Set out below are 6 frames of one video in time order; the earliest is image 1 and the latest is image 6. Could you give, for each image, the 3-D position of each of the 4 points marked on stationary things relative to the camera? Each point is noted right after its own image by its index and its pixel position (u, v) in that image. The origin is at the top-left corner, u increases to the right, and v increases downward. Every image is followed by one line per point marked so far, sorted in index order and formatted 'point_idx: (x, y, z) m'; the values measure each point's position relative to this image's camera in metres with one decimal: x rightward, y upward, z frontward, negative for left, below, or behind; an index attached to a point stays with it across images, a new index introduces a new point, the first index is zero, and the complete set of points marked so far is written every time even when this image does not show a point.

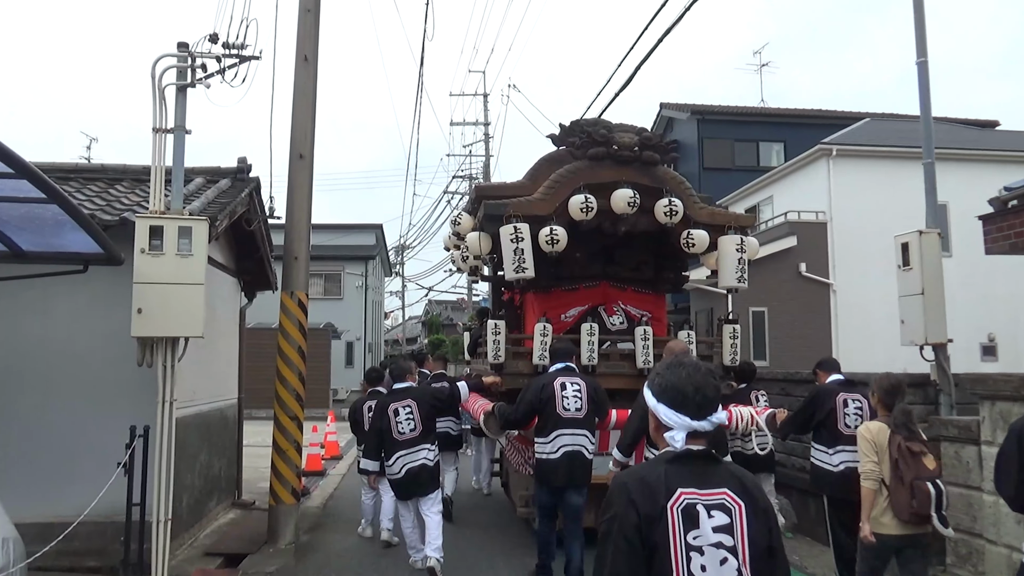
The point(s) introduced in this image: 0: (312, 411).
0: (-5.1, -3.1, +19.8) m
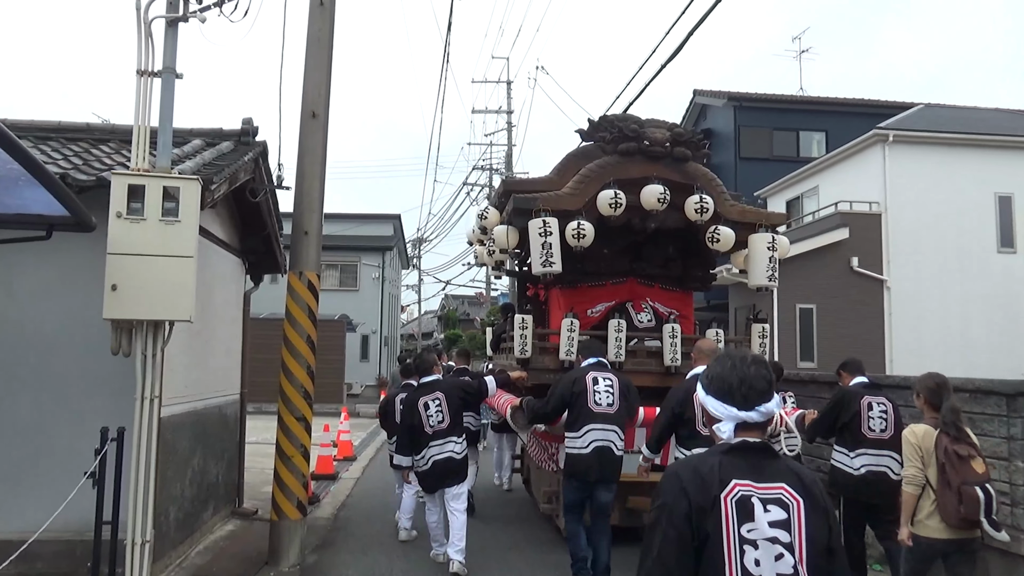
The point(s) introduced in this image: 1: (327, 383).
0: (-4.7, -2.9, +19.4) m
1: (-4.7, -2.3, +19.5) m
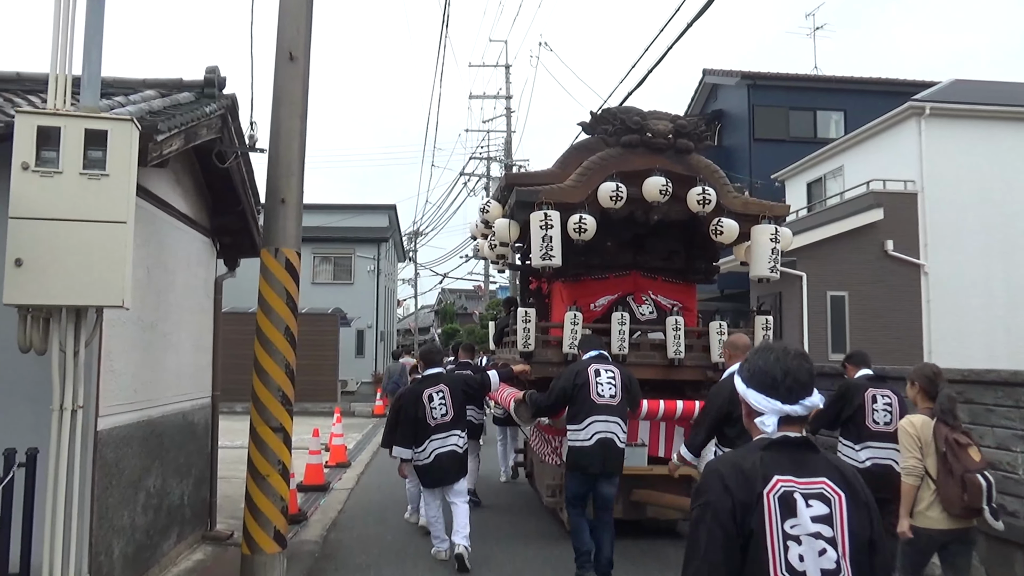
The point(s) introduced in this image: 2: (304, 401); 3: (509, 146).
0: (-4.6, -2.8, +18.7) m
1: (-4.6, -2.1, +18.9) m
2: (-5.0, -2.7, +18.8) m
3: (-0.1, +3.6, +19.7) m
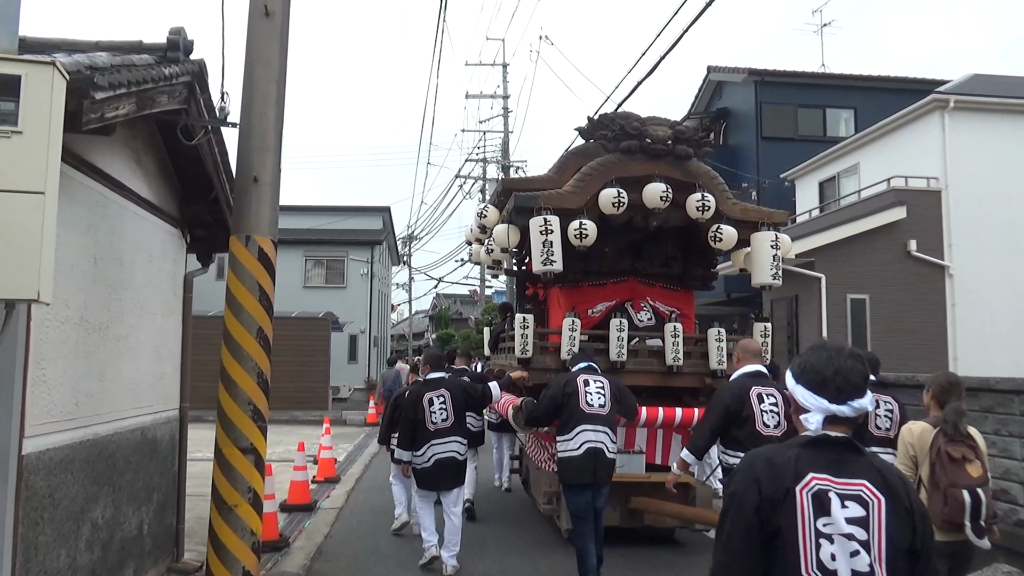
0: (-4.7, -2.9, +18.2) m
1: (-4.7, -2.2, +18.4) m
2: (-5.0, -2.8, +18.3) m
3: (-0.2, +3.5, +19.3) m
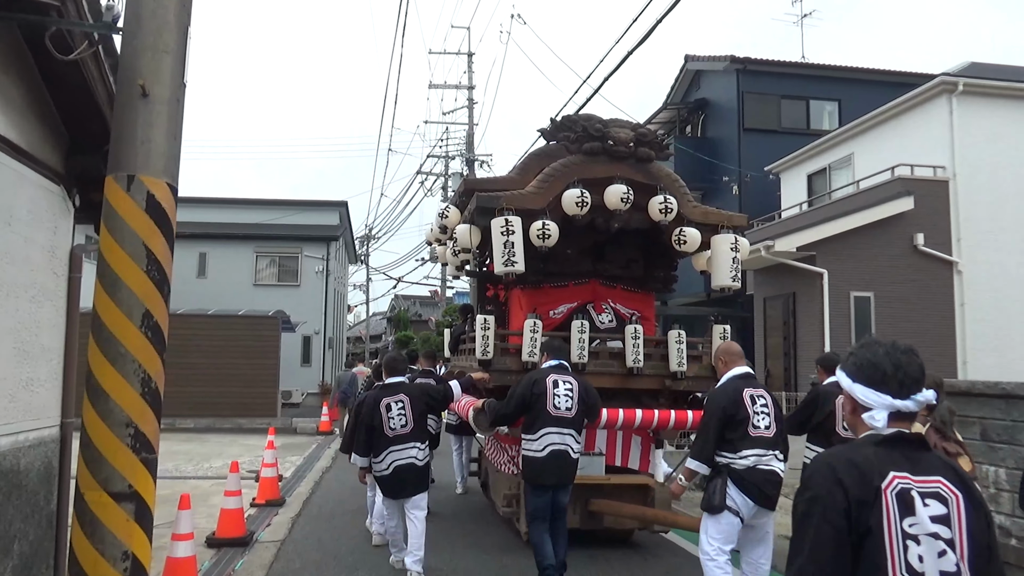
0: (-5.5, -2.8, +17.1) m
1: (-5.5, -2.2, +17.3) m
2: (-5.9, -2.7, +17.2) m
3: (-1.0, +3.5, +18.5) m
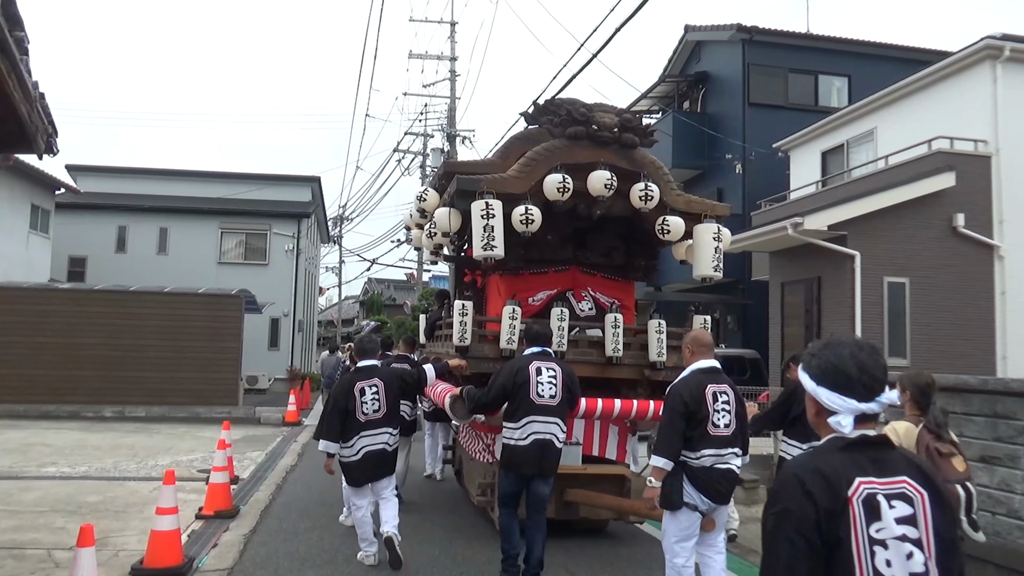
0: (-6.0, -2.4, +16.2) m
1: (-6.0, -1.8, +16.4) m
2: (-6.3, -2.3, +16.3) m
3: (-1.4, +3.9, +17.7) m
